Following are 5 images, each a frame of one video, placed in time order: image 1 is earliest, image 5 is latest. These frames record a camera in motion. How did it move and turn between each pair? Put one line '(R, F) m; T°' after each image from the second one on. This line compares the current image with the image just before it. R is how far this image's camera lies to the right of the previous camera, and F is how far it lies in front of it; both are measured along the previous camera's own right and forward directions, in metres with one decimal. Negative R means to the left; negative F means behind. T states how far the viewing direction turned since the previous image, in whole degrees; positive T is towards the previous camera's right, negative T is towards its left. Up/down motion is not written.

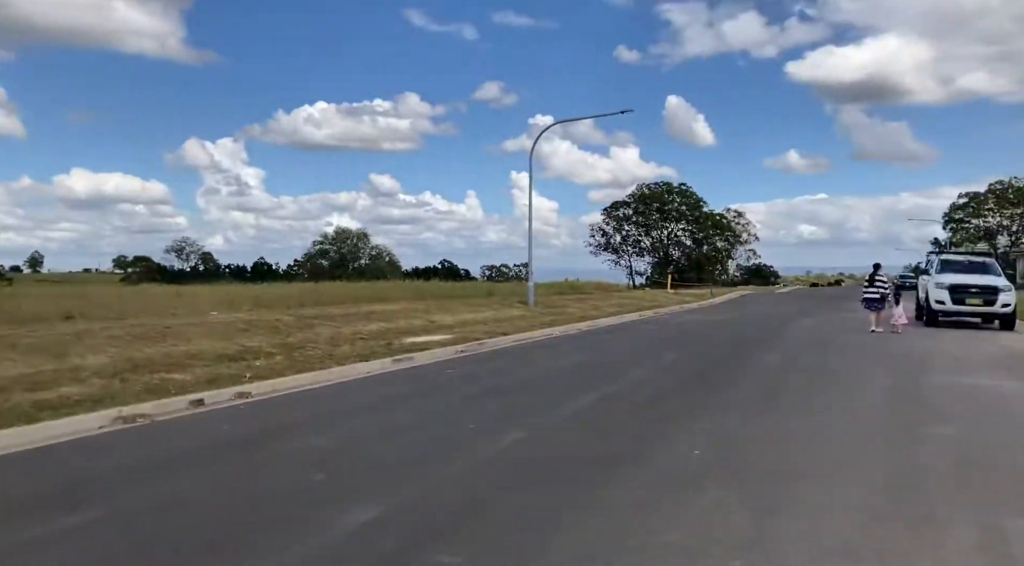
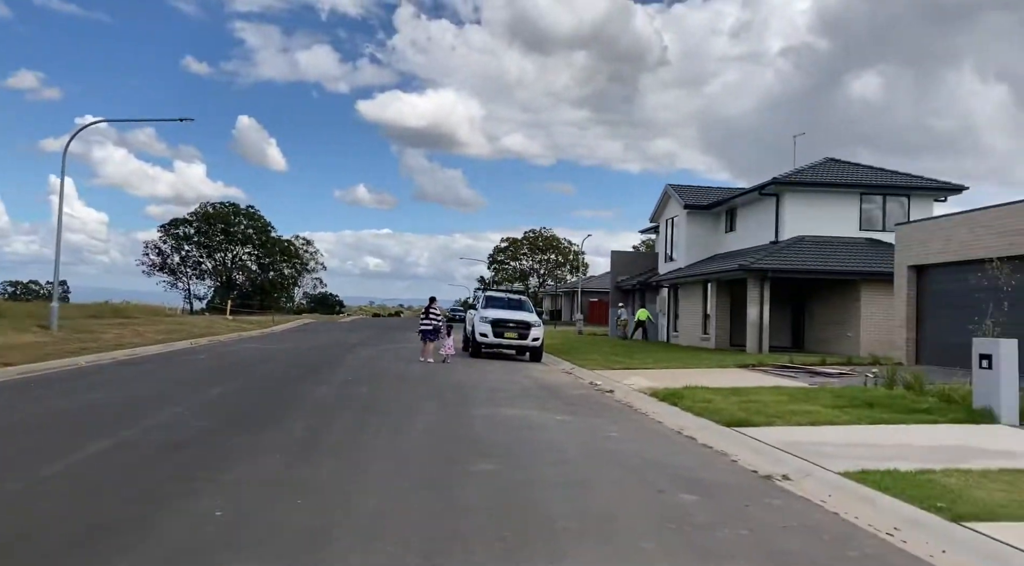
(+0.4, +0.9) m; +29°
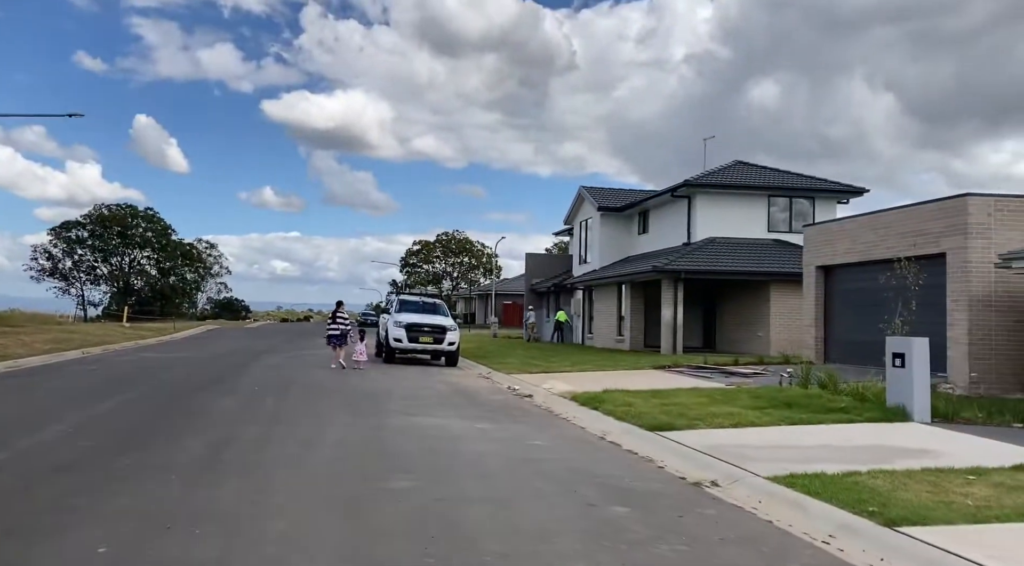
(-0.1, +0.5) m; +6°
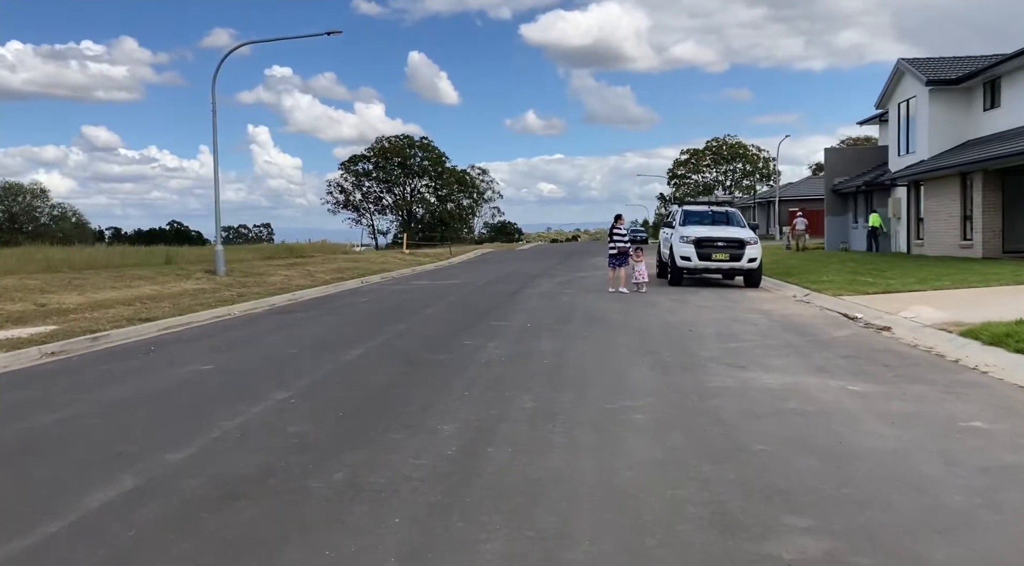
(-1.1, +3.6) m; -18°
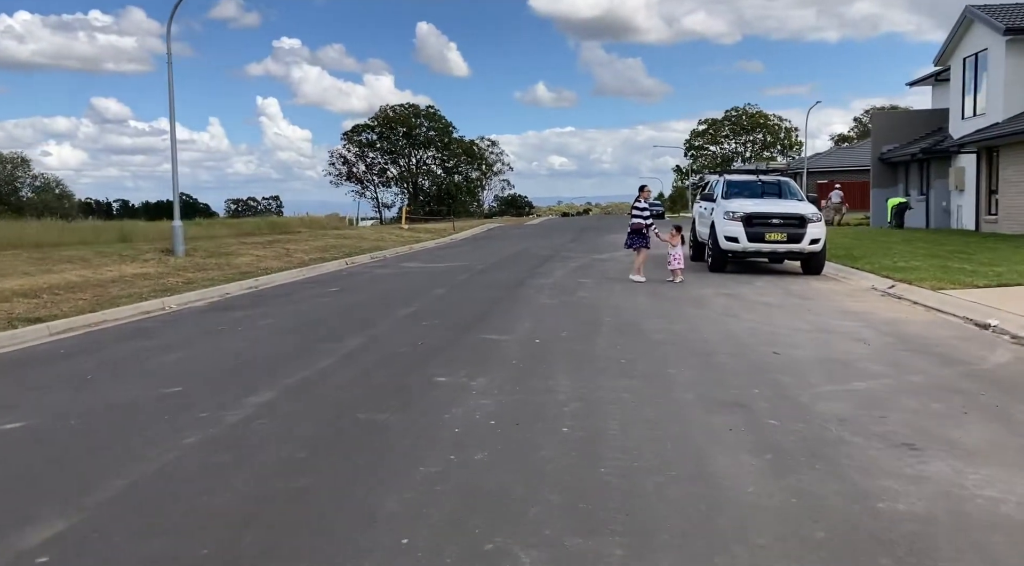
(+0.1, +3.9) m; -1°
